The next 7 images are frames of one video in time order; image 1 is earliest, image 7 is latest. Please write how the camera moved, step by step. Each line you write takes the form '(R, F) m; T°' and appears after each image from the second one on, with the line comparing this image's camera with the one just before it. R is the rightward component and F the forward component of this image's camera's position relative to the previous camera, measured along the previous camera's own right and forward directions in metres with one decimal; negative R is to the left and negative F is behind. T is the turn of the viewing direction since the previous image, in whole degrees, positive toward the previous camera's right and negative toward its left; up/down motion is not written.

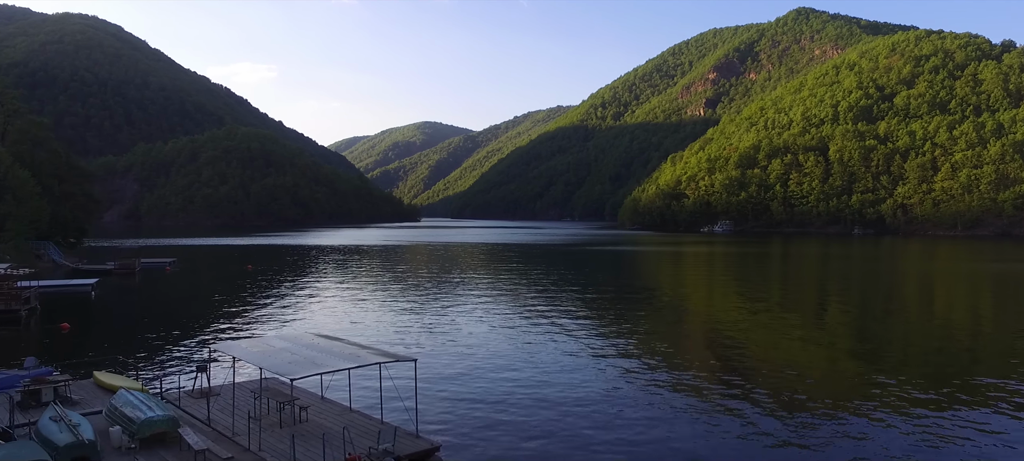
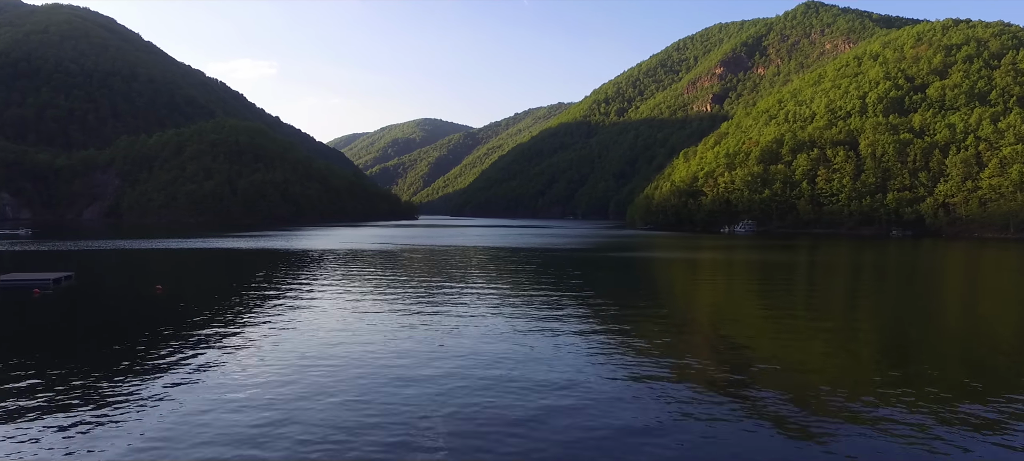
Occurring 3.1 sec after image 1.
(-0.4, +8.2) m; 0°
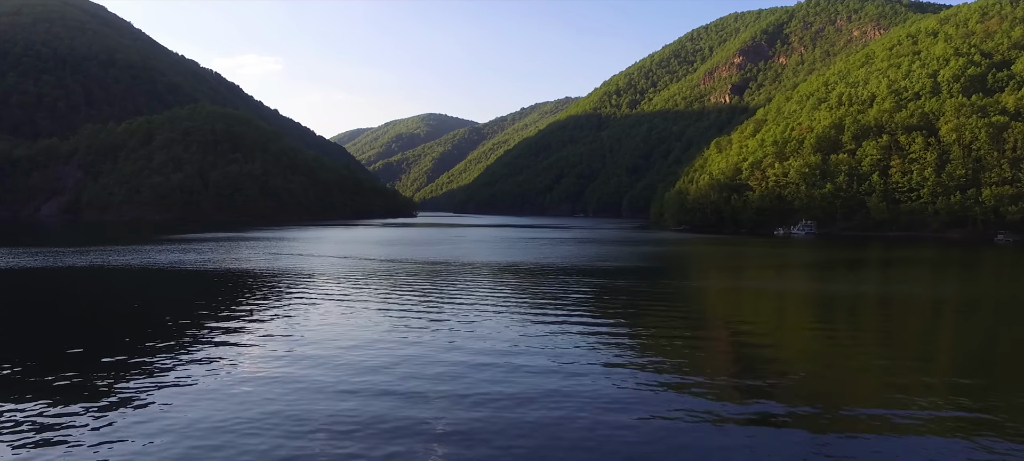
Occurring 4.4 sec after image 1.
(-0.4, +16.1) m; 0°
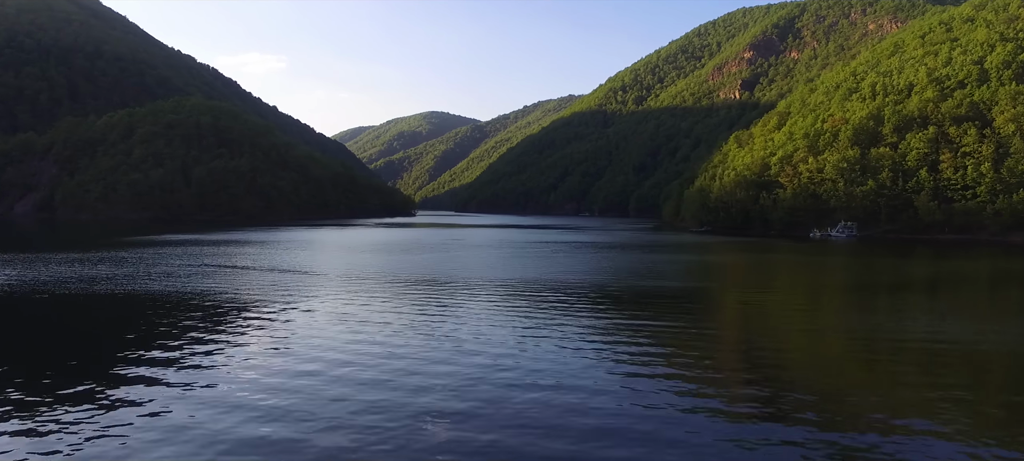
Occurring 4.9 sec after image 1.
(-0.2, +8.2) m; 0°
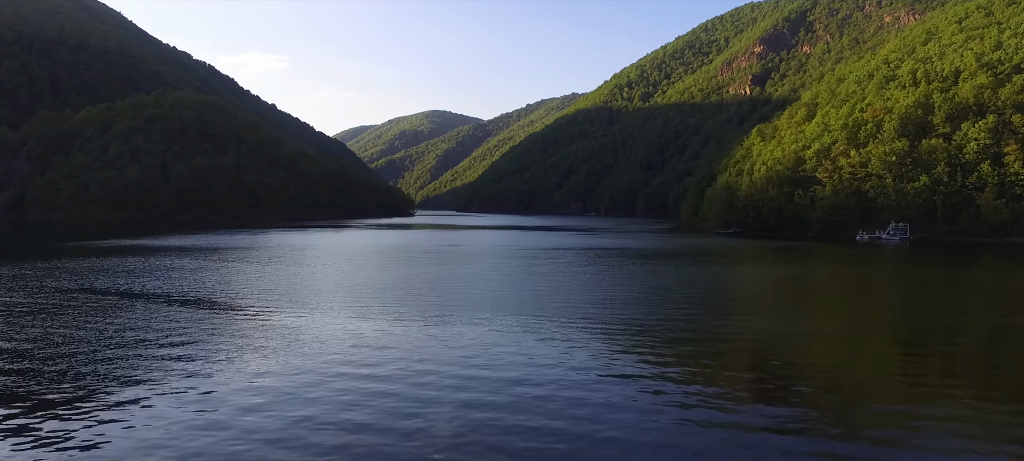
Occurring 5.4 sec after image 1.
(-0.2, +8.4) m; 0°
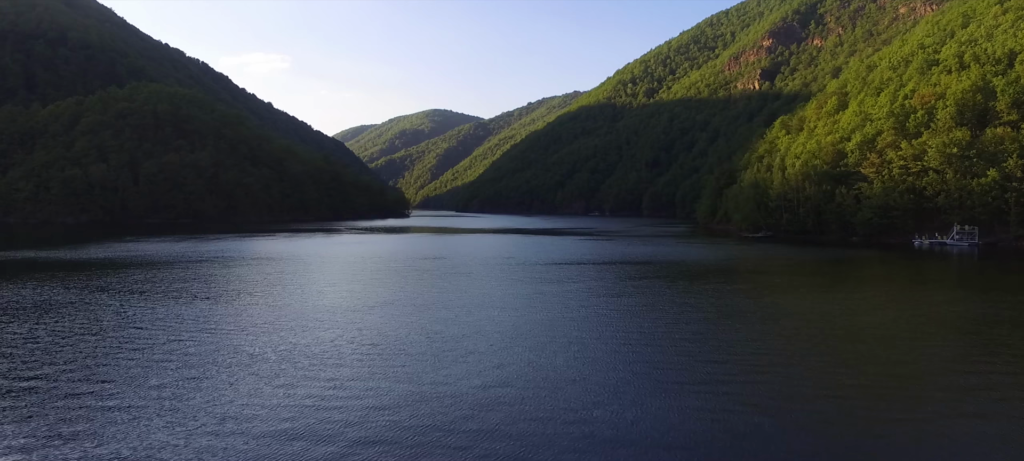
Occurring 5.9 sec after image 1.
(+0.2, +9.0) m; 0°
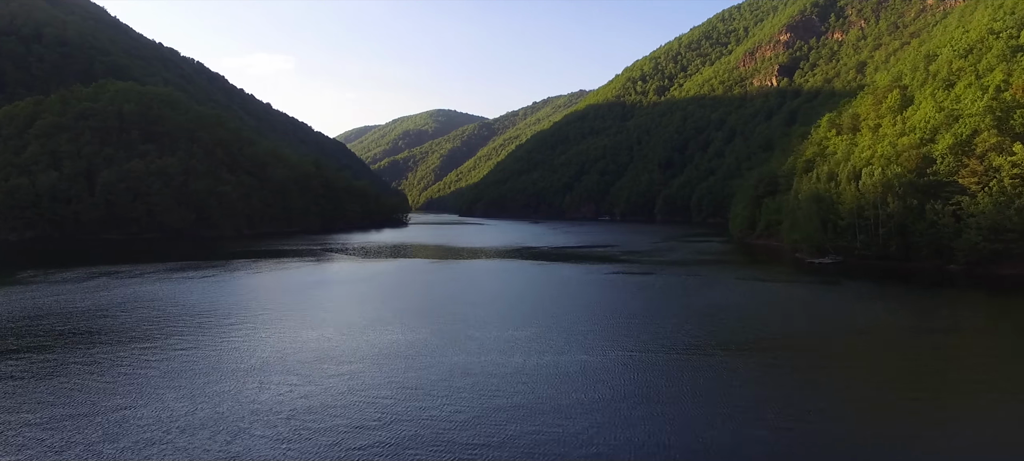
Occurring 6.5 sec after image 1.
(-0.2, +12.1) m; 0°
